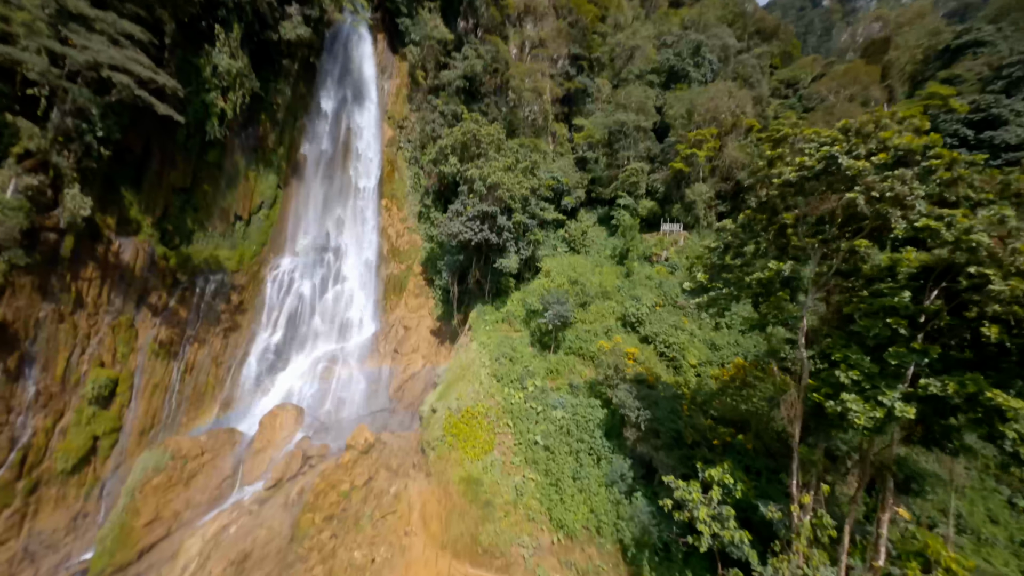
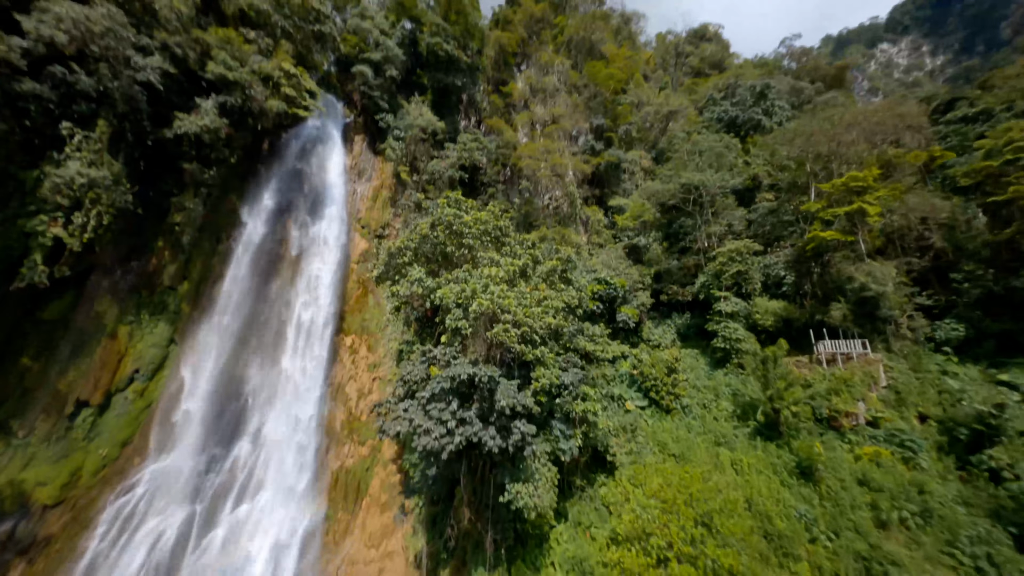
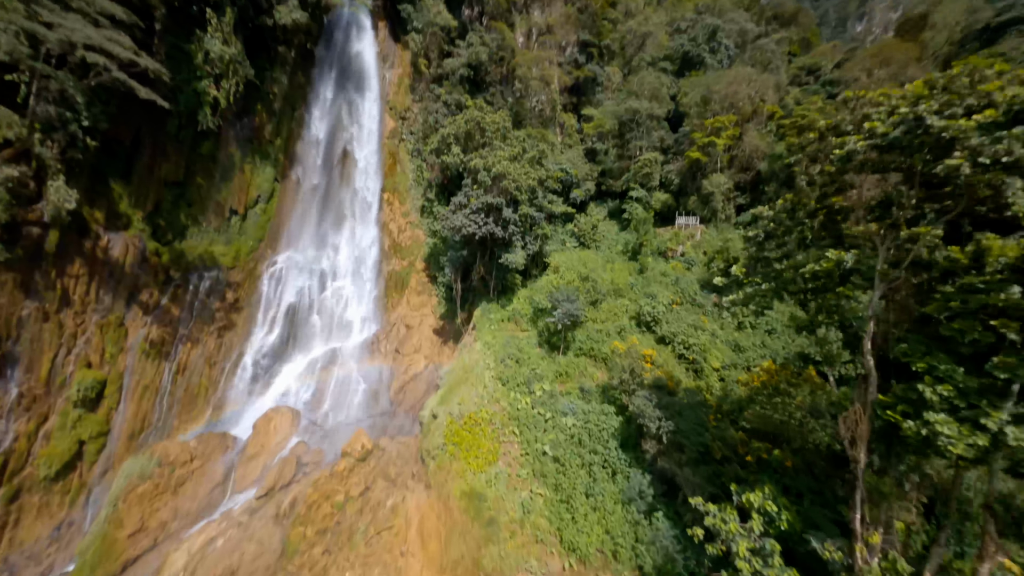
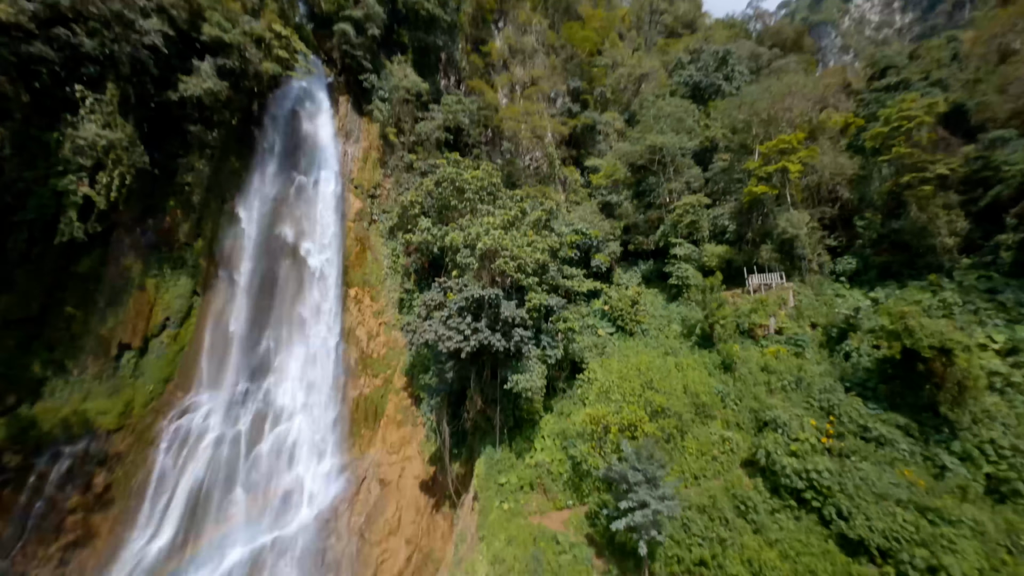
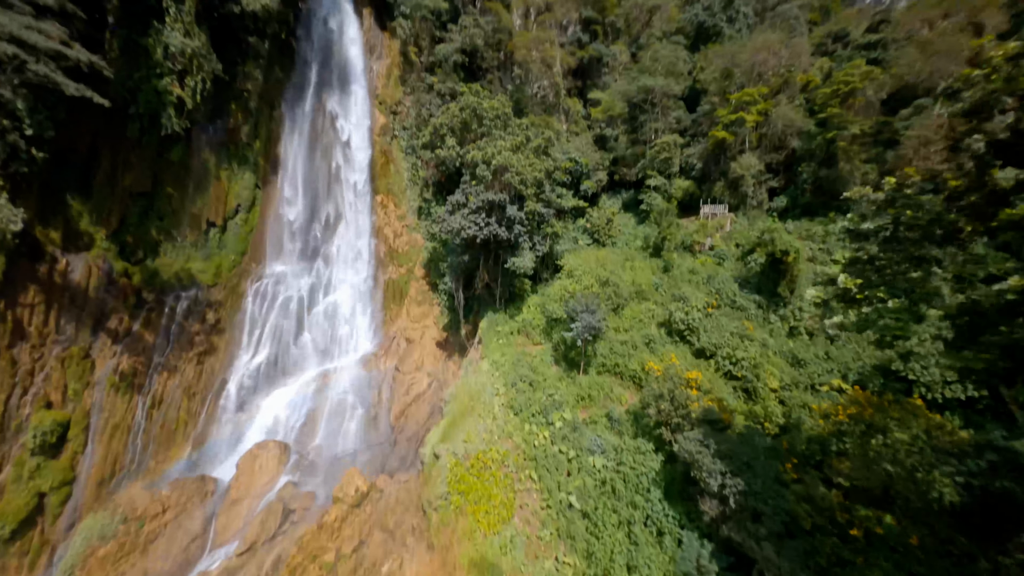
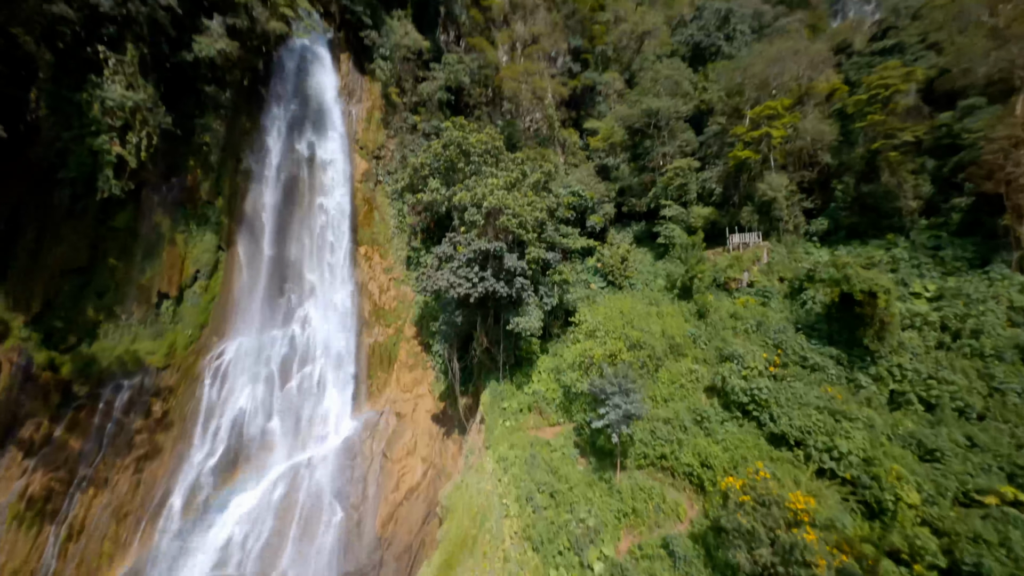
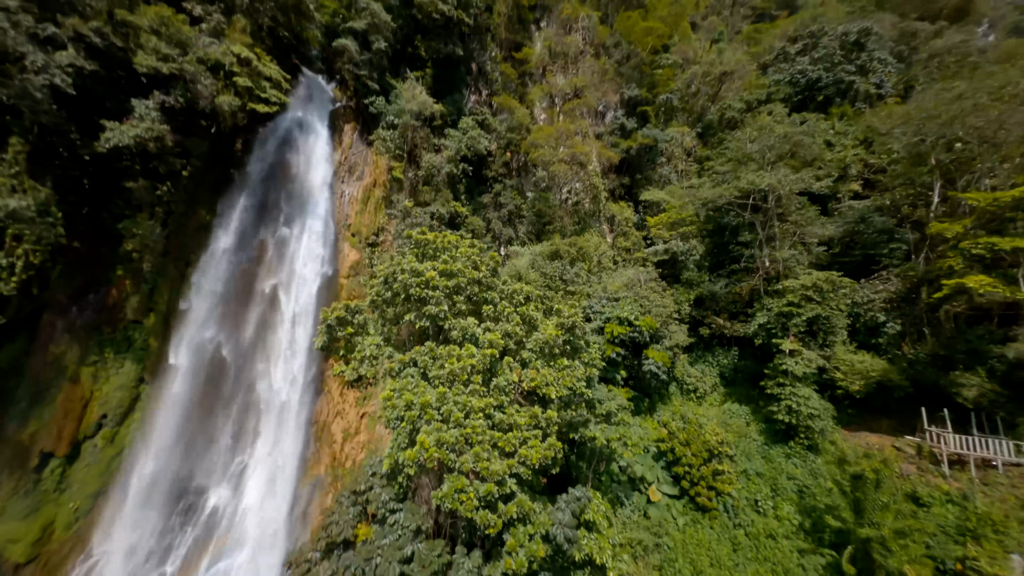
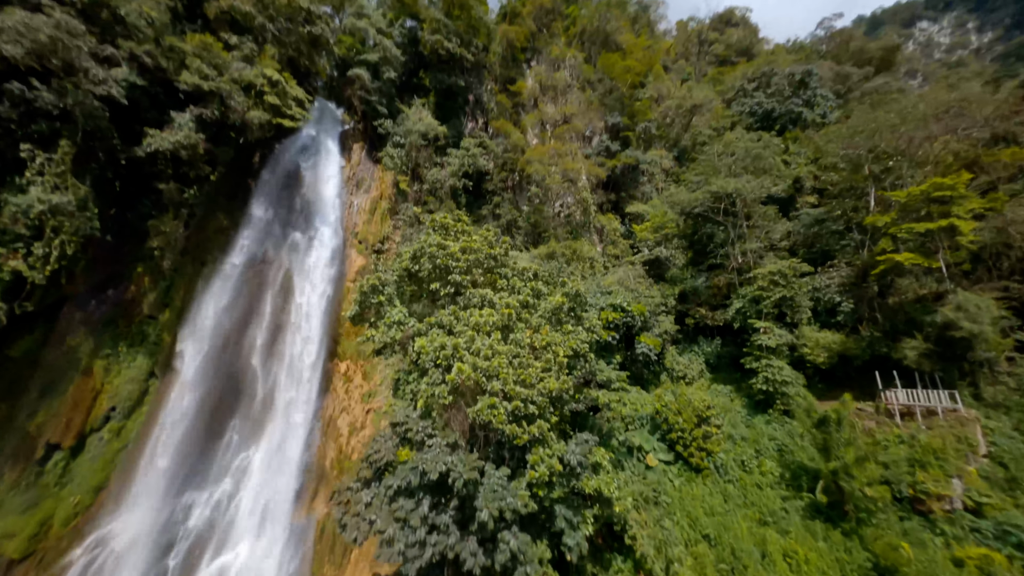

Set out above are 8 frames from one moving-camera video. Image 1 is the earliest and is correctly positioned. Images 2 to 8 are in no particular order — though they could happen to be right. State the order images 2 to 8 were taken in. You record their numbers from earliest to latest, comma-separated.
3, 5, 6, 4, 2, 8, 7
